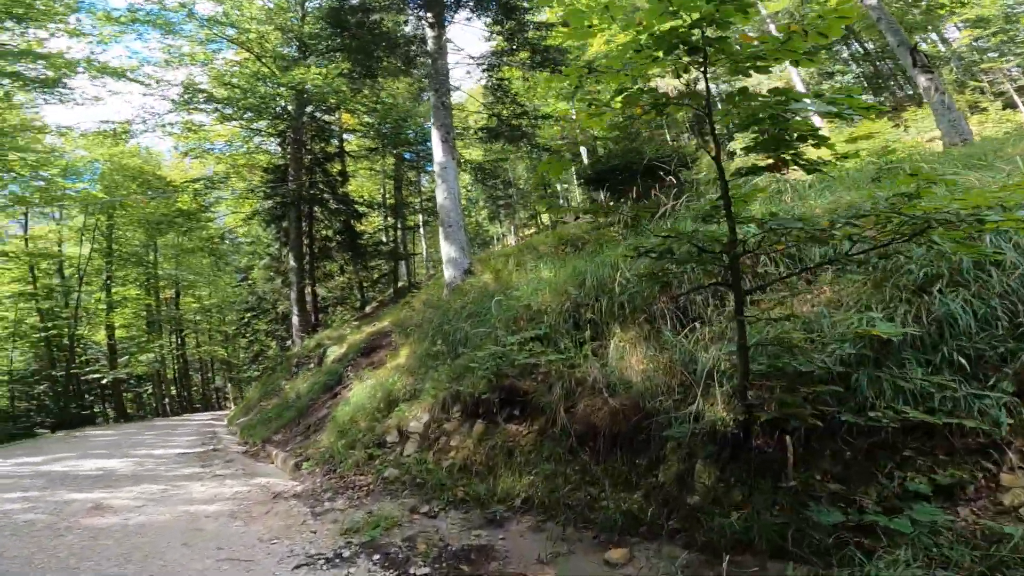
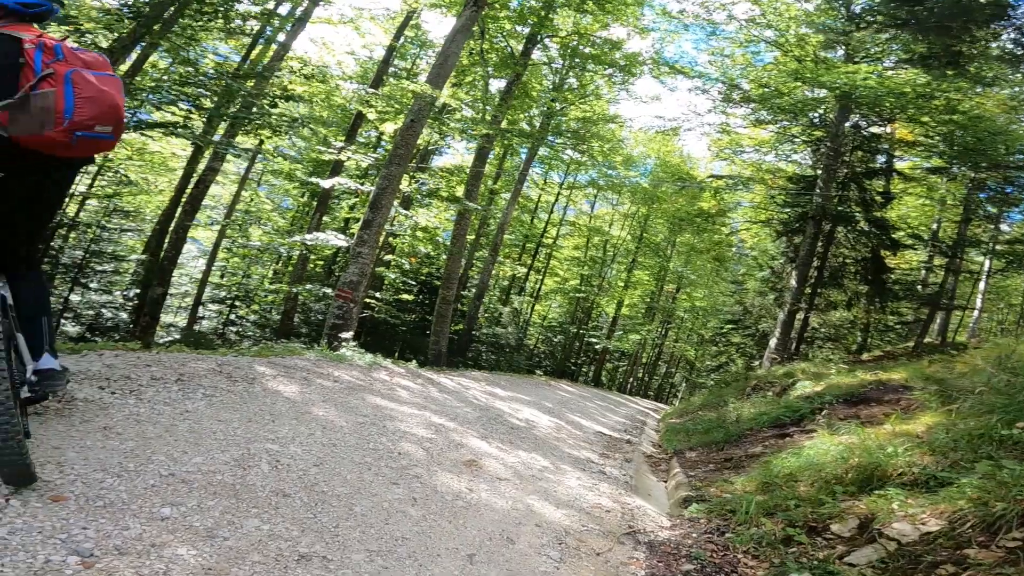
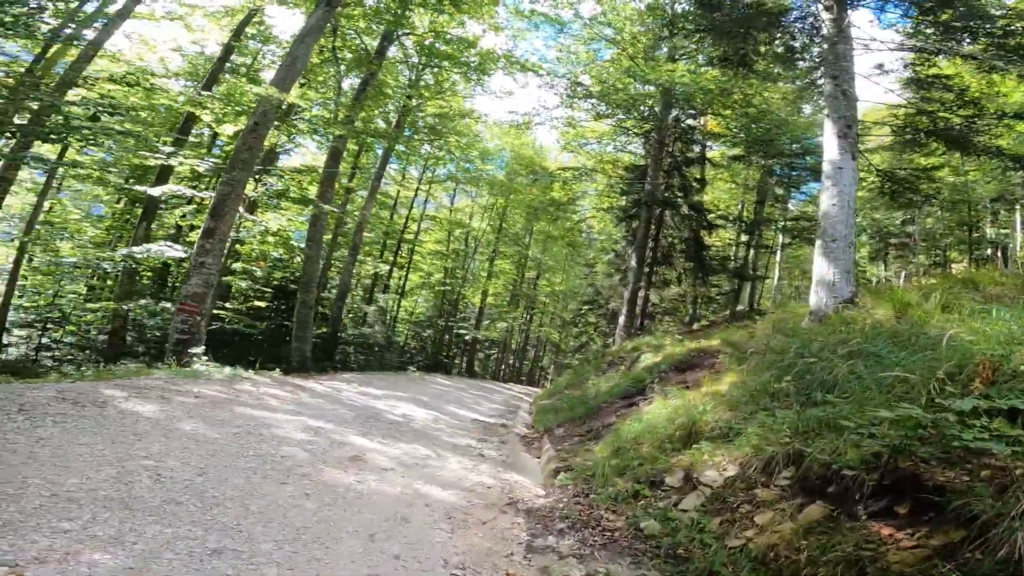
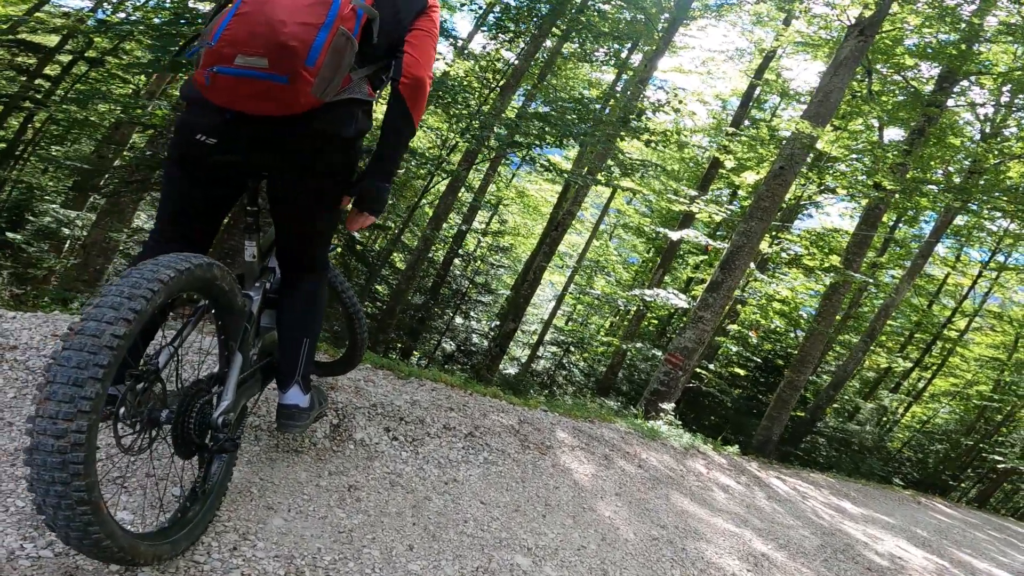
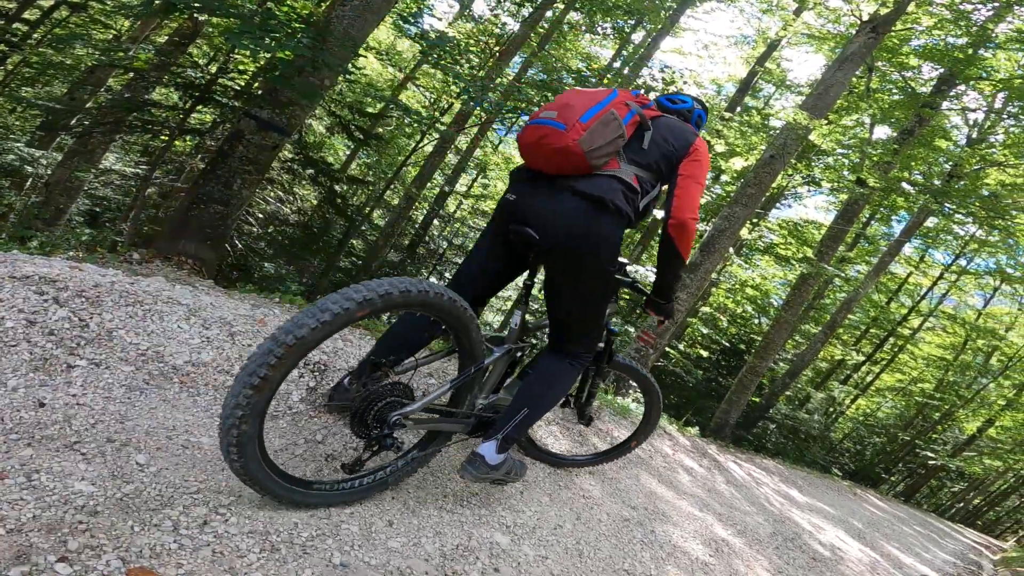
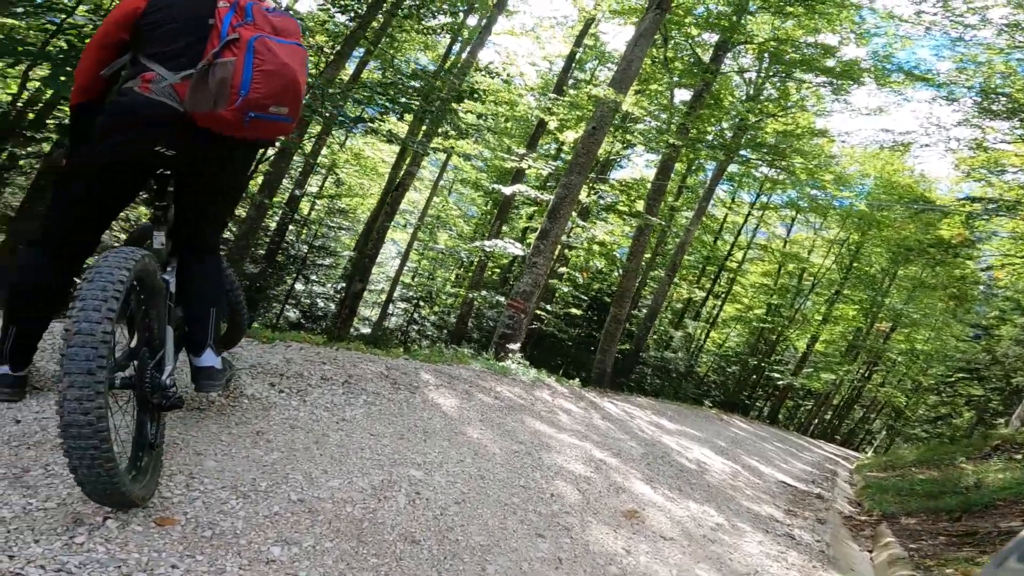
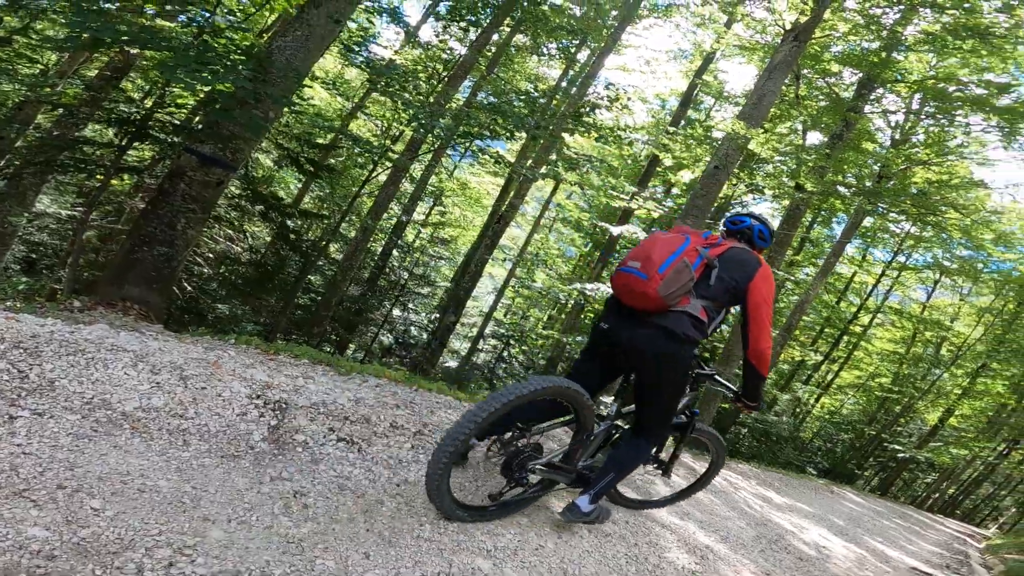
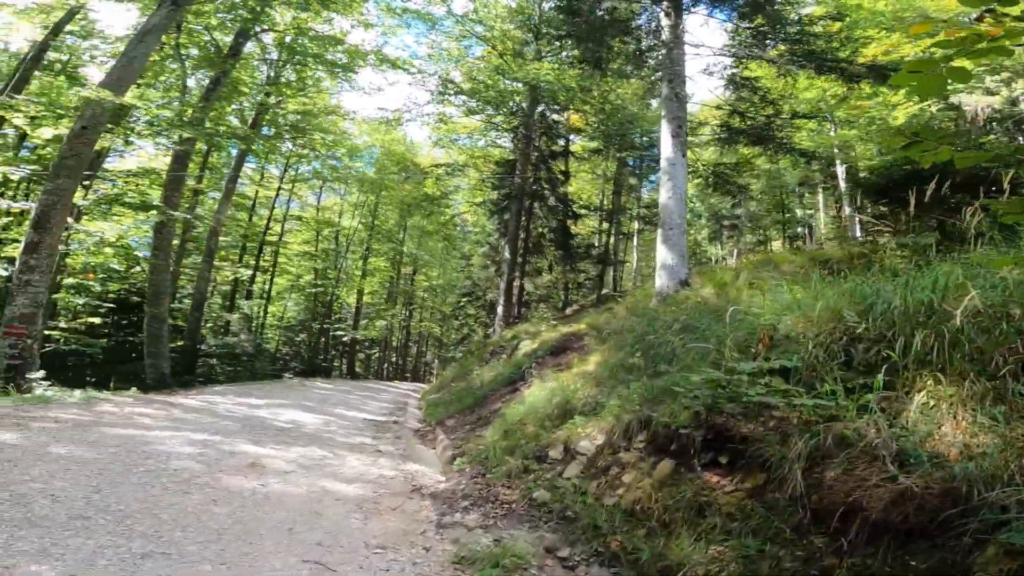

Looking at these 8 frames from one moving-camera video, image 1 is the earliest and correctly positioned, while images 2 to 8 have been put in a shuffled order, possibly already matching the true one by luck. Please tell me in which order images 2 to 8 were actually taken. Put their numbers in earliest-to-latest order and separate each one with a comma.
8, 3, 2, 6, 4, 5, 7
